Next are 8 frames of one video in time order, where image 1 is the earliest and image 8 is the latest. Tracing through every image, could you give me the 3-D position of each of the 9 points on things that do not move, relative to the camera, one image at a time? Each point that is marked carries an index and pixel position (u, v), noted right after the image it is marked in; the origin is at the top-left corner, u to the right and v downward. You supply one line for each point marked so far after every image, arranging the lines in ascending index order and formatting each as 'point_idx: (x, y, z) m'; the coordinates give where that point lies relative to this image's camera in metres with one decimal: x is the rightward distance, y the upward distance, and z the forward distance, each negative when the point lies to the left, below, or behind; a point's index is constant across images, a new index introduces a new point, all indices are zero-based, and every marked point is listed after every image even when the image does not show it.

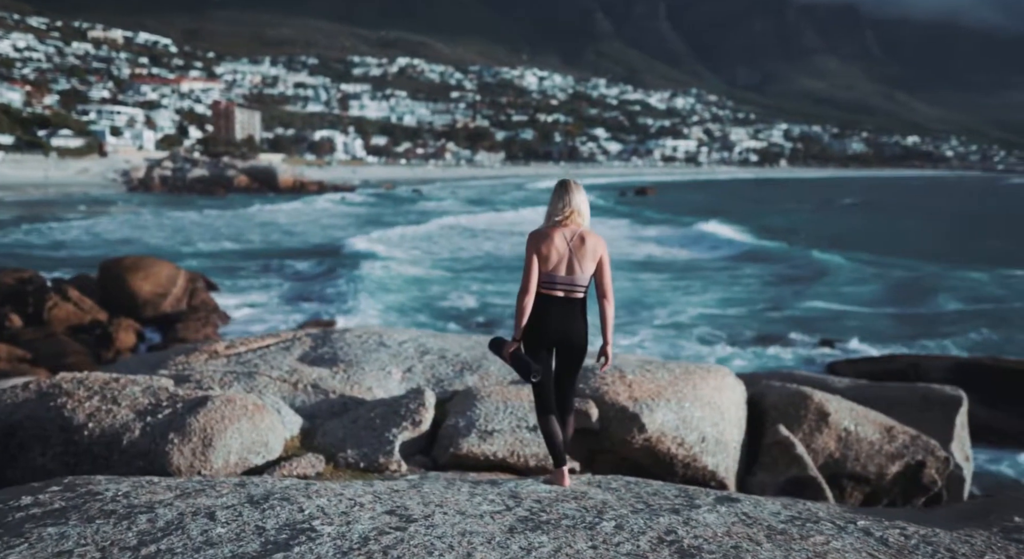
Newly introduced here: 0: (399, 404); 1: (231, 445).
0: (-0.7, -0.7, +5.4) m
1: (-1.5, -0.9, +4.8) m
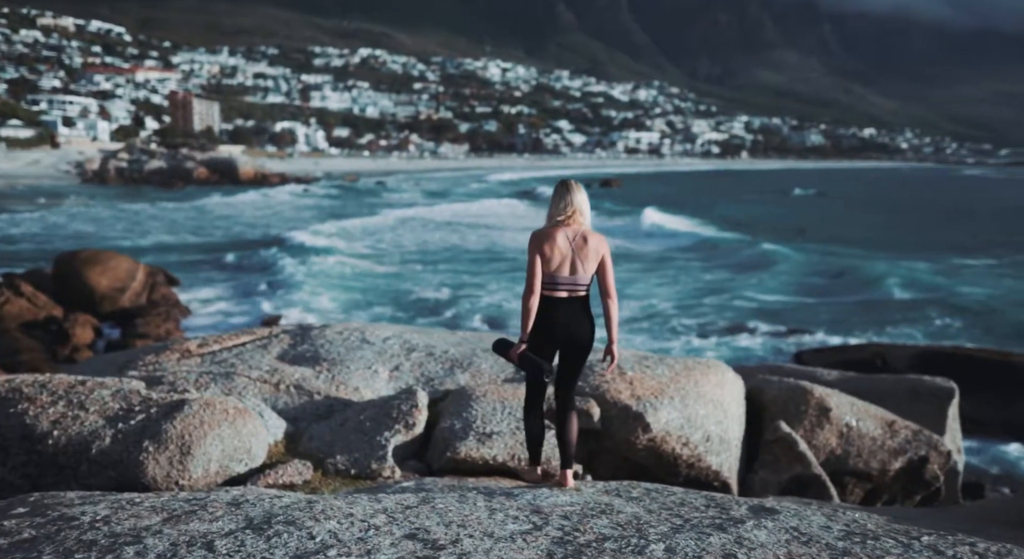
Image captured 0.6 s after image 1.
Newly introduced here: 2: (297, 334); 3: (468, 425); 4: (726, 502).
0: (-0.7, -0.7, +5.1) m
1: (-1.5, -0.9, +4.5) m
2: (-1.6, -0.4, +6.8) m
3: (-0.2, -0.8, +4.9) m
4: (+0.8, -0.8, +3.2) m
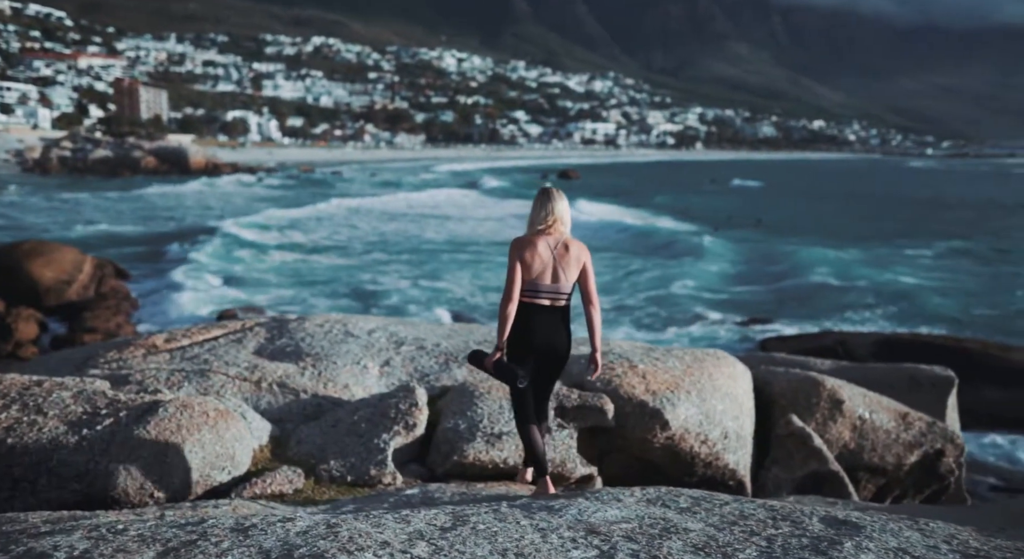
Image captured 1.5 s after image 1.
0: (-0.6, -0.6, +4.7) m
1: (-1.4, -0.8, +4.0) m
2: (-1.7, -0.3, +6.3) m
3: (-0.2, -0.7, +4.4) m
4: (+0.9, -0.7, +2.9) m
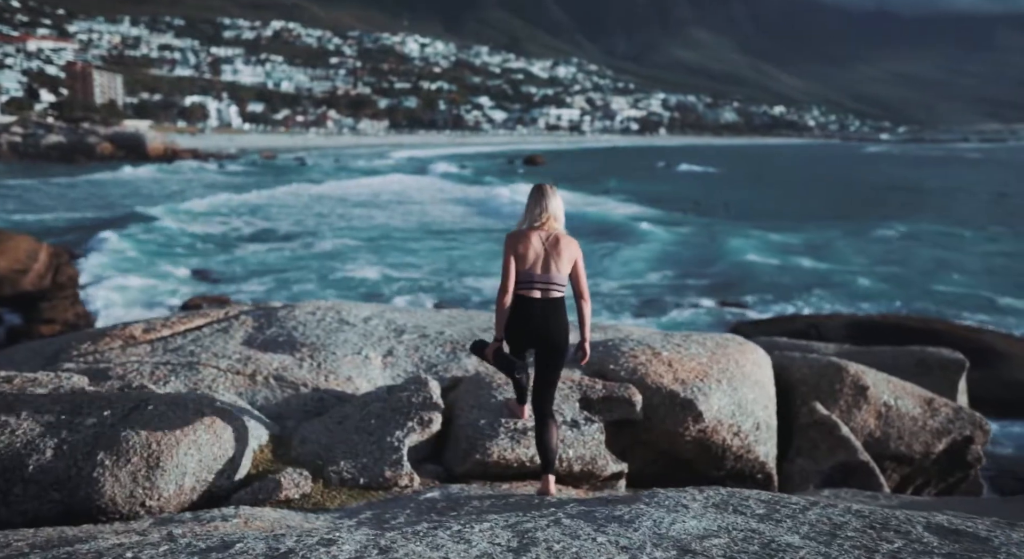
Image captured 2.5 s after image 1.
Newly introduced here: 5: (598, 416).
0: (-0.5, -0.6, +4.3) m
1: (-1.3, -0.8, +3.6) m
2: (-1.7, -0.2, +5.9) m
3: (-0.1, -0.6, +4.1) m
4: (+1.1, -0.7, +2.5) m
5: (+0.4, -0.7, +4.3) m
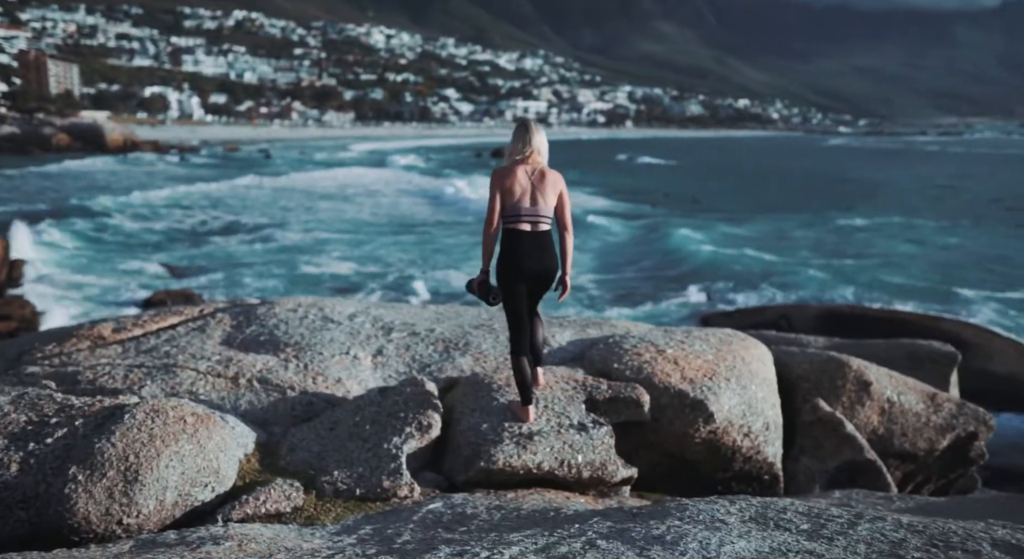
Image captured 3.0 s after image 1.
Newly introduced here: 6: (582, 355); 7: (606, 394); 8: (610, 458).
0: (-0.5, -0.5, +4.0) m
1: (-1.3, -0.7, +3.3) m
2: (-1.7, -0.2, +5.6) m
3: (-0.1, -0.6, +3.8) m
4: (+1.1, -0.7, +2.3) m
5: (+0.4, -0.6, +4.1) m
6: (+0.4, -0.4, +4.7) m
7: (+0.4, -0.5, +4.1) m
8: (+0.4, -0.8, +3.8) m
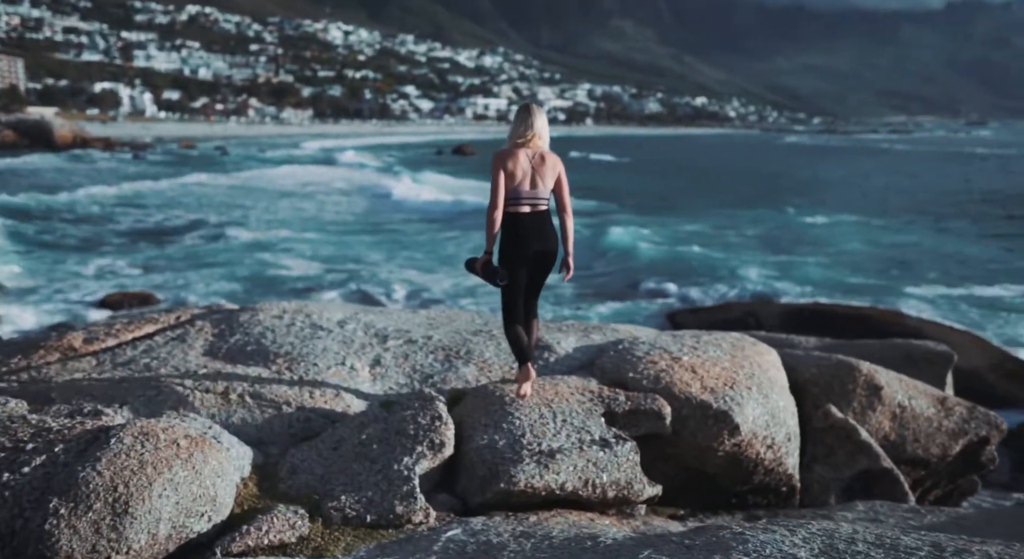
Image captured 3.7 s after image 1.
0: (-0.5, -0.6, +3.7) m
1: (-1.2, -0.8, +3.0) m
2: (-1.7, -0.2, +5.3) m
3: (0.0, -0.6, +3.6) m
4: (+1.3, -0.7, +2.1) m
5: (+0.5, -0.7, +3.9) m
6: (+0.4, -0.4, +4.4) m
7: (+0.5, -0.6, +3.9) m
8: (+0.5, -0.8, +3.6) m
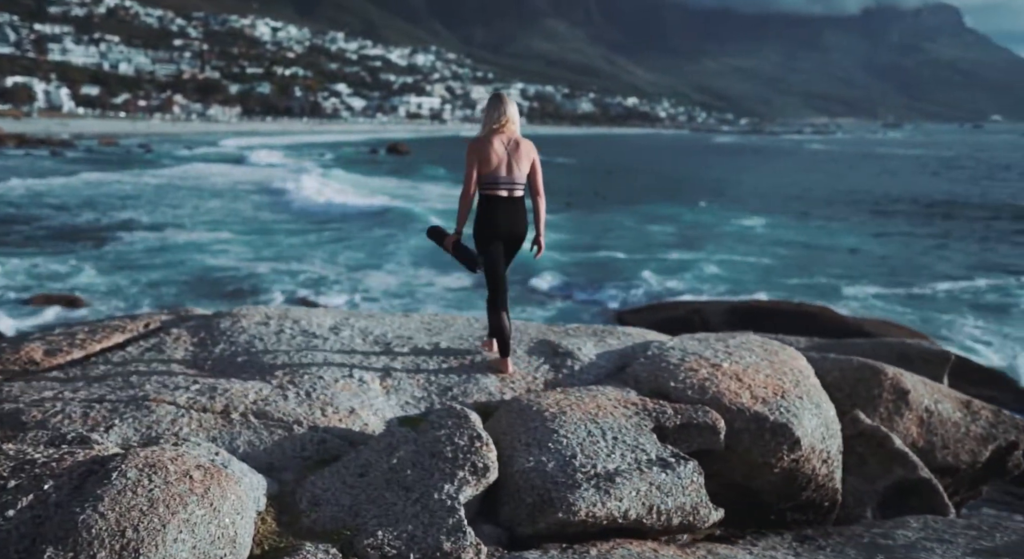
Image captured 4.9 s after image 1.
0: (-0.3, -0.6, +3.3) m
1: (-1.0, -0.8, +2.5) m
2: (-1.7, -0.3, +4.7) m
3: (+0.2, -0.7, +3.2) m
4: (+1.6, -0.7, +1.9) m
5: (+0.6, -0.7, +3.5) m
6: (+0.5, -0.4, +4.1) m
7: (+0.6, -0.6, +3.5) m
8: (+0.7, -0.8, +3.2) m
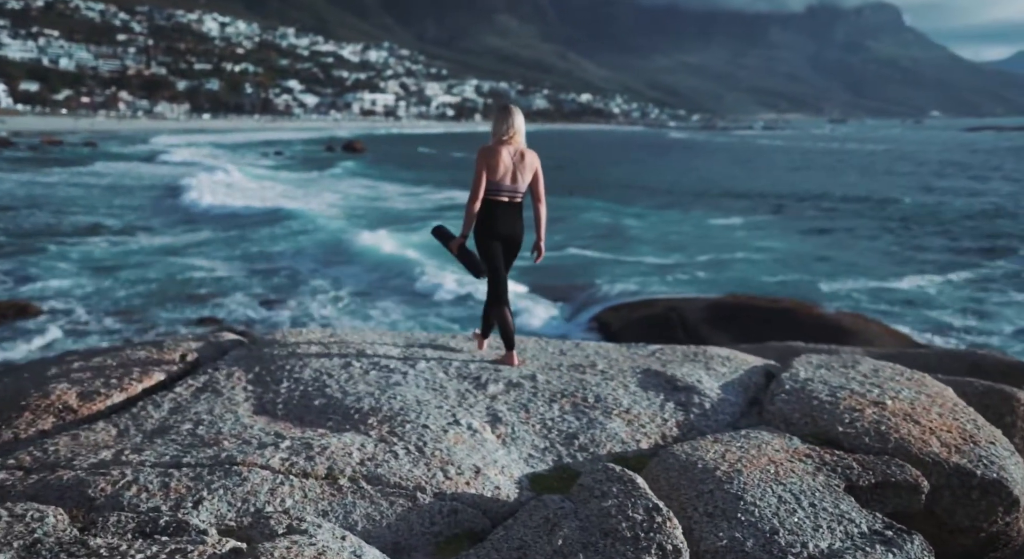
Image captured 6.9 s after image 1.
0: (+0.3, -0.7, +2.7) m
1: (-0.4, -0.9, +1.9) m
2: (-1.2, -0.4, +4.1) m
3: (+0.8, -0.8, +2.6) m
4: (+2.2, -0.8, +1.4) m
5: (+1.2, -0.8, +3.0) m
6: (+1.0, -0.5, +3.6) m
7: (+1.2, -0.7, +3.0) m
8: (+1.2, -0.9, +2.7) m
